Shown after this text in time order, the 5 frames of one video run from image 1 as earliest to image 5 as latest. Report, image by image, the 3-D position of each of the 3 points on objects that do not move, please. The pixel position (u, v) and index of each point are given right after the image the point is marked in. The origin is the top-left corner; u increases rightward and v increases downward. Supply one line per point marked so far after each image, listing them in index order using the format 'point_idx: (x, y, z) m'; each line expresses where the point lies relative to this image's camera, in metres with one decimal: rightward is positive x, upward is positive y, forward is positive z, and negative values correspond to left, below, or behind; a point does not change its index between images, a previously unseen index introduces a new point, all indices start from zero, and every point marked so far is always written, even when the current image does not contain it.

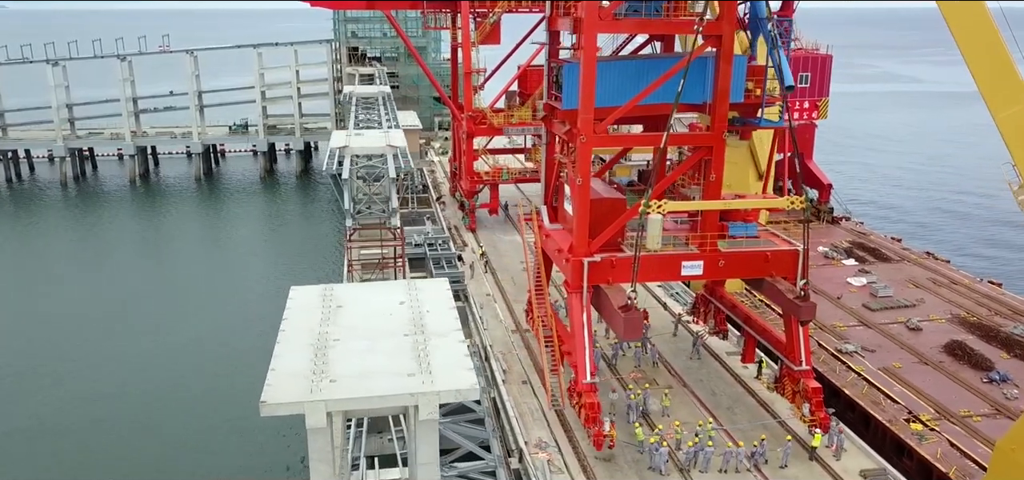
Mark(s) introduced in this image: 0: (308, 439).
0: (-2.4, -2.3, +9.3) m
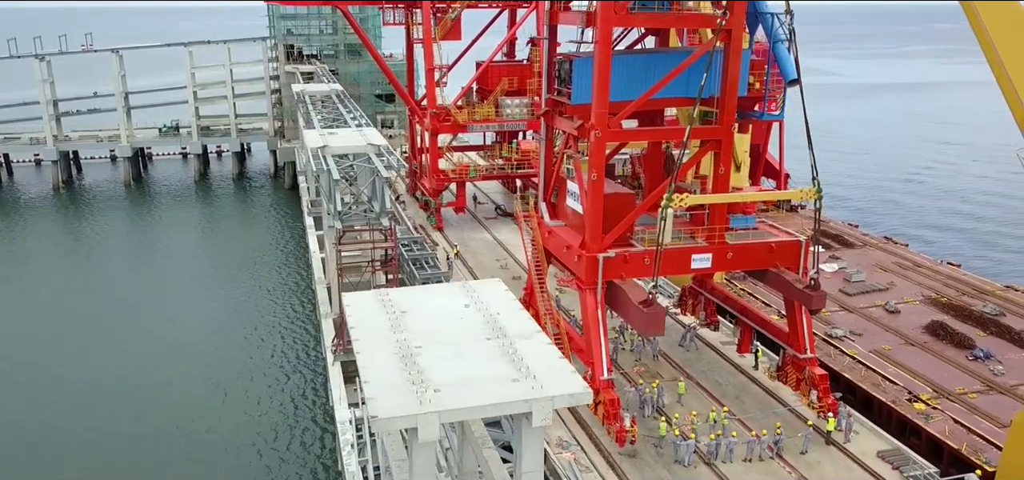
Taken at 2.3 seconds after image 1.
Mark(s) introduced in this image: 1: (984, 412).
0: (-1.2, -2.3, +8.8) m
1: (+11.3, -4.1, +18.9) m
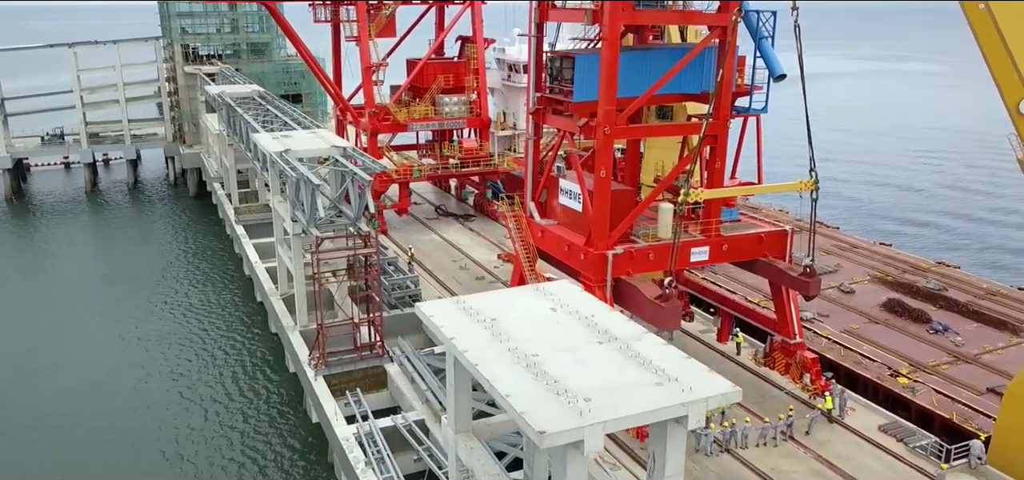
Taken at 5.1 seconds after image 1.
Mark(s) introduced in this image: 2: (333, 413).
0: (+0.5, -2.4, +8.5) m
1: (+11.4, -3.6, +20.2) m
2: (-4.4, -4.3, +19.8) m
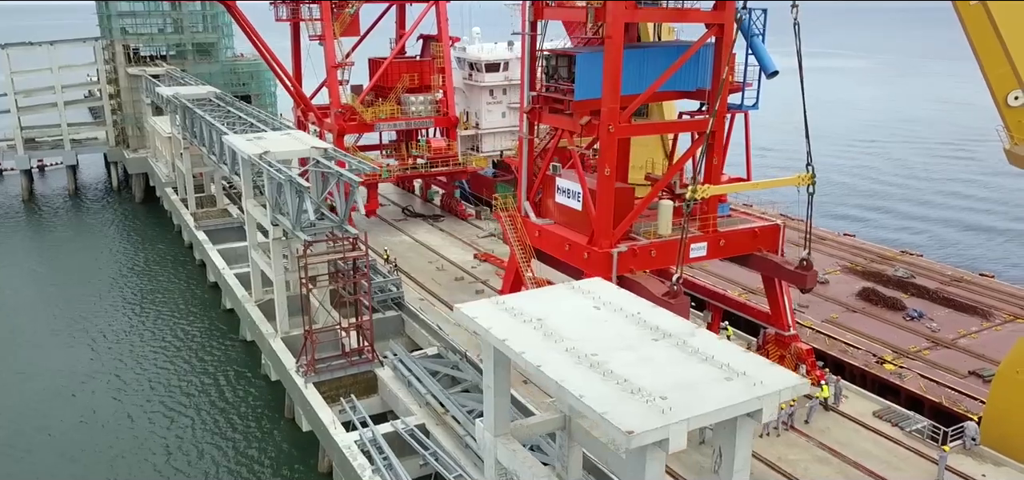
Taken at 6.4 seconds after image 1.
0: (+1.3, -2.3, +8.4) m
1: (+11.4, -3.3, +21.0) m
2: (-4.4, -4.4, +19.4) m
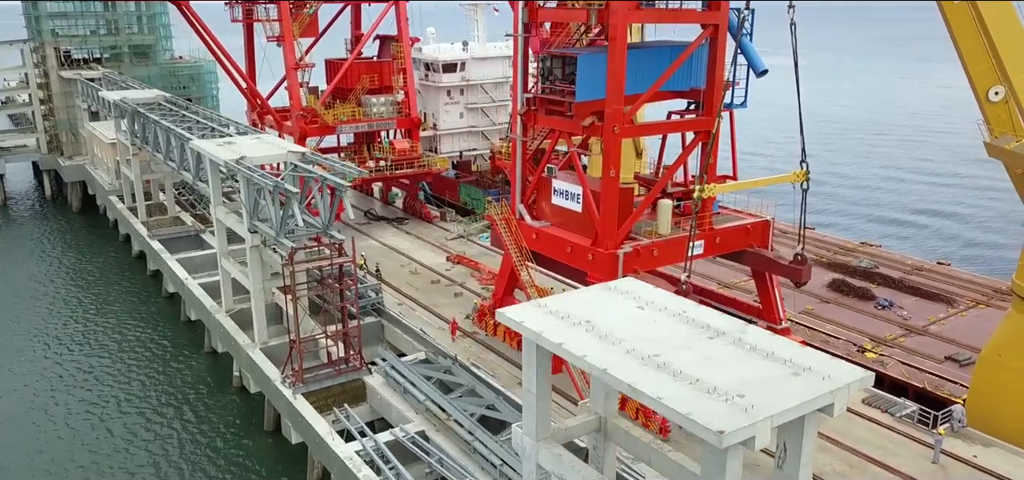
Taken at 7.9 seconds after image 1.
0: (+2.2, -2.3, +8.4) m
1: (+11.2, -3.1, +21.8) m
2: (-4.4, -4.5, +18.9) m
